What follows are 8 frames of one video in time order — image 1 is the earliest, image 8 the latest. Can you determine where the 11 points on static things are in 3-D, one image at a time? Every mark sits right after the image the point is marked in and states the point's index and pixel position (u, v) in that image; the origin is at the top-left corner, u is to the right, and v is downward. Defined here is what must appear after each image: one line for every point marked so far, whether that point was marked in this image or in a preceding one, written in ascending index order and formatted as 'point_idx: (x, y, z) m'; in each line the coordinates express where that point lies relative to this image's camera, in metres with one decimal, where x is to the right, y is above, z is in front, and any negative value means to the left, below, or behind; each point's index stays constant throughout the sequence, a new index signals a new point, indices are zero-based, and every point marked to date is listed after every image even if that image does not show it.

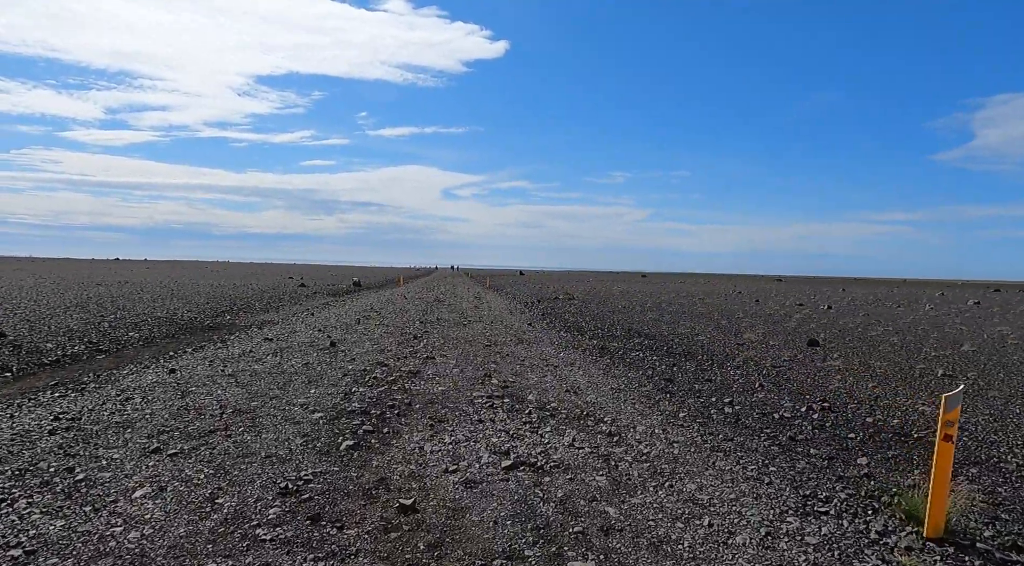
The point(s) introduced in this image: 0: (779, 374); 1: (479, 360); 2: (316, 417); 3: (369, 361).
0: (+7.0, -2.4, +18.4) m
1: (-0.9, -2.2, +19.7) m
2: (-3.4, -2.3, +12.2) m
3: (-4.0, -2.2, +19.4) m
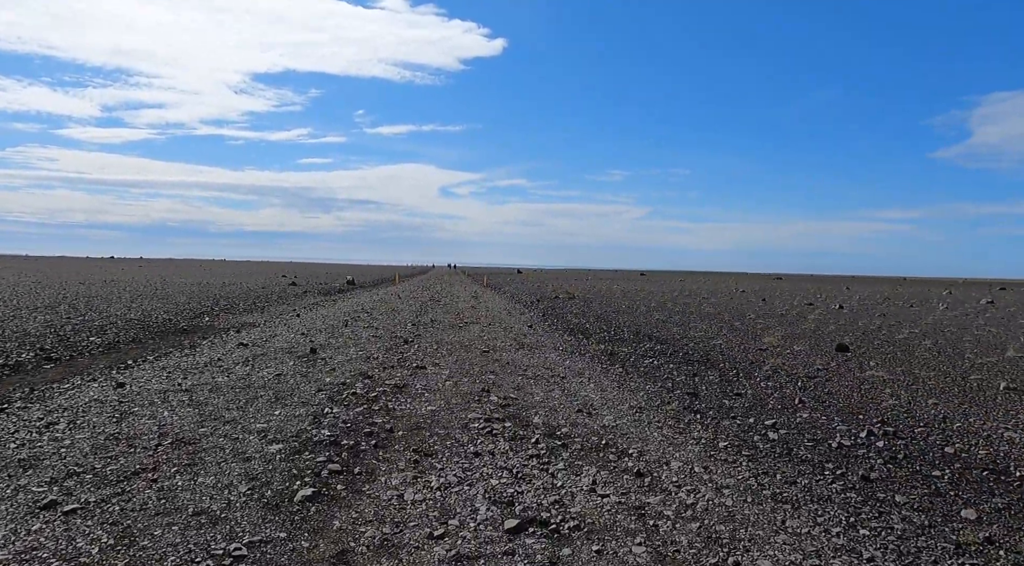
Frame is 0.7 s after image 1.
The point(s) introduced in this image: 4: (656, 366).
0: (+7.1, -2.4, +16.2) m
1: (-0.9, -2.2, +17.4) m
2: (-3.4, -2.4, +9.9) m
3: (-3.9, -2.2, +17.1) m
4: (+4.1, -2.4, +19.9) m
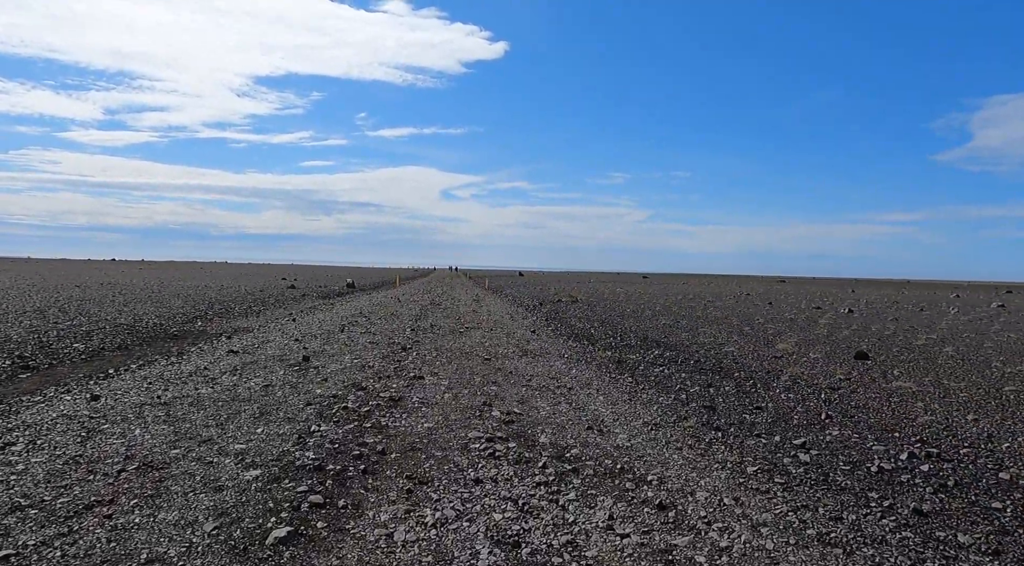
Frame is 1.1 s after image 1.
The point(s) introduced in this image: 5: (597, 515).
0: (+7.1, -2.5, +15.1) m
1: (-0.8, -2.3, +16.3) m
2: (-3.3, -2.4, +8.8) m
3: (-3.9, -2.3, +16.0) m
4: (+4.2, -2.5, +18.8) m
5: (+0.9, -2.6, +7.8) m
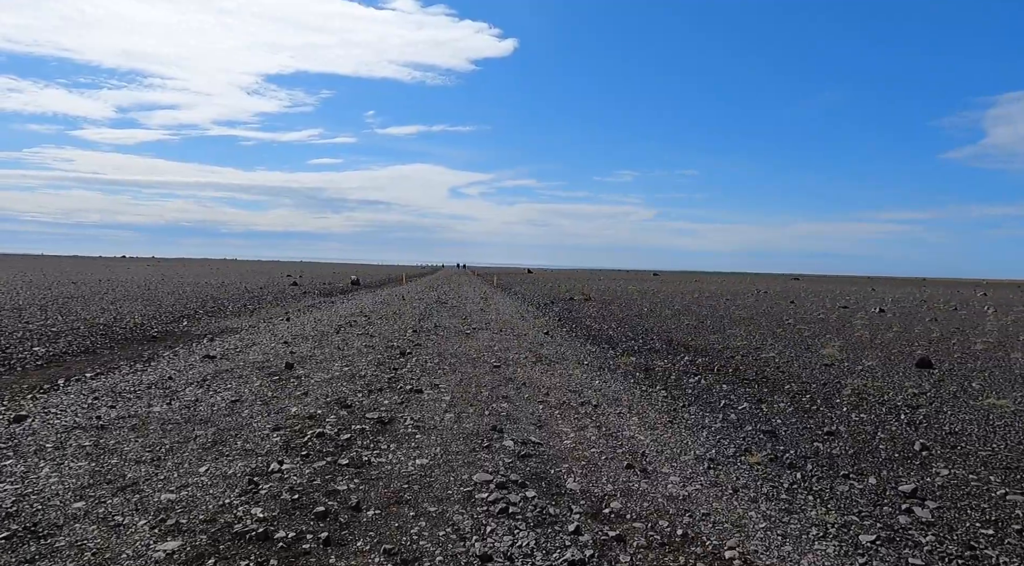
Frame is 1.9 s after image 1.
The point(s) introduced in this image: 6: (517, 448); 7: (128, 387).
0: (+7.4, -2.4, +12.4) m
1: (-0.6, -2.3, +13.7) m
2: (-3.1, -2.4, +6.2) m
3: (-3.6, -2.2, +13.5) m
4: (+4.5, -2.4, +16.1) m
5: (+1.1, -2.5, +5.2) m
6: (+0.1, -2.3, +9.9) m
7: (-8.1, -2.2, +14.7) m
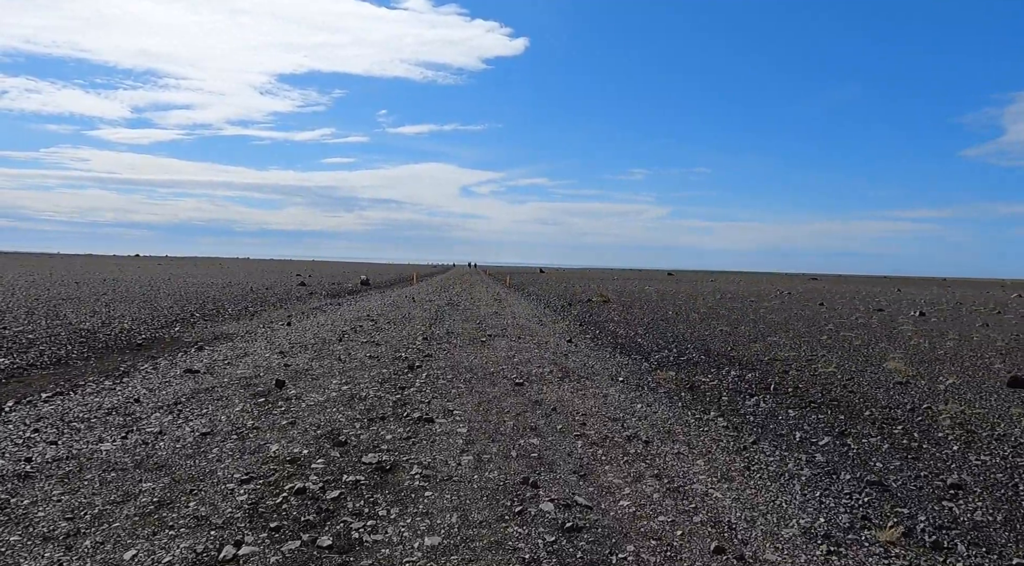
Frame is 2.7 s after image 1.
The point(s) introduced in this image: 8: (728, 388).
0: (+7.9, -2.6, +9.8) m
1: (-0.1, -2.4, +11.2) m
2: (-2.7, -2.5, +3.8) m
3: (-3.1, -2.4, +11.0) m
4: (+5.0, -2.5, +13.6) m
5: (+1.5, -2.7, +2.7) m
6: (+0.5, -2.5, +7.4) m
7: (-7.5, -2.3, +12.4) m
8: (+5.2, -2.5, +16.9) m
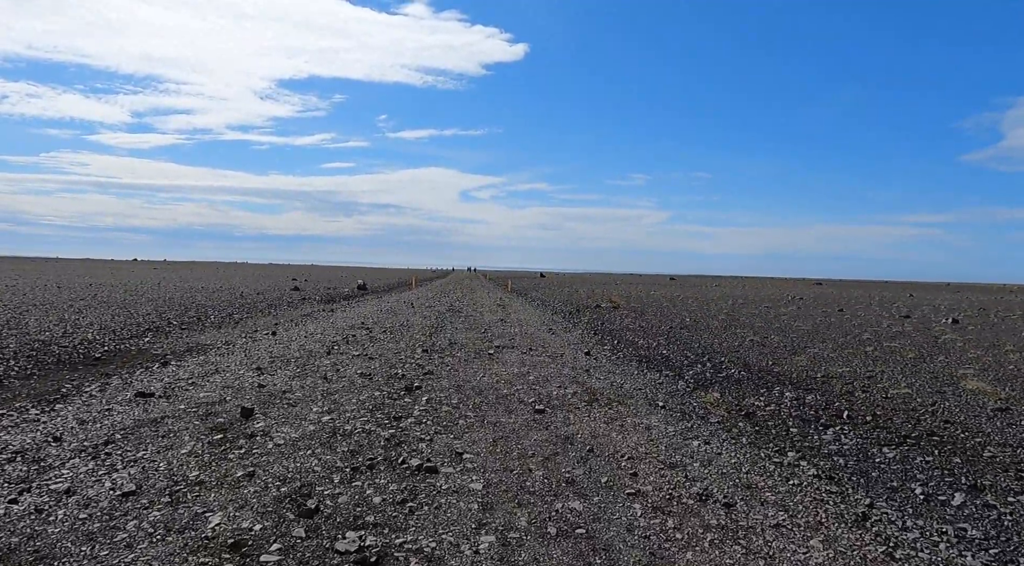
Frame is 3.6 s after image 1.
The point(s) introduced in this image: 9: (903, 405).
0: (+8.3, -2.6, +6.9) m
1: (+0.3, -2.5, +8.3) m
2: (-2.3, -2.5, +0.9) m
3: (-2.7, -2.4, +8.1) m
4: (+5.4, -2.6, +10.6) m
5: (+1.9, -2.7, -0.2) m
6: (+0.9, -2.5, +4.4) m
7: (-7.2, -2.3, +9.4) m
8: (+5.6, -2.6, +14.0) m
9: (+8.2, -2.5, +14.9) m
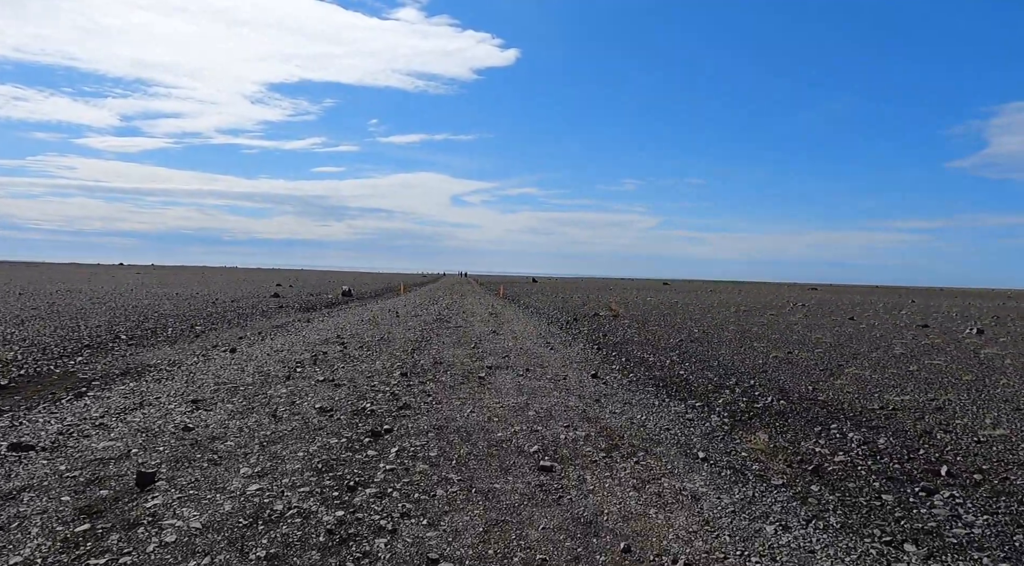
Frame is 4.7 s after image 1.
0: (+8.3, -2.8, +3.6) m
1: (+0.3, -2.7, +5.0) m
2: (-2.2, -2.7, -2.5) m
3: (-2.7, -2.6, +4.7) m
4: (+5.4, -2.9, +7.4) m
5: (+2.0, -2.8, -3.6) m
6: (+1.0, -2.7, +1.1) m
7: (-7.2, -2.6, +6.0) m
8: (+5.5, -2.9, +10.7) m
9: (+8.2, -2.8, +11.6) m
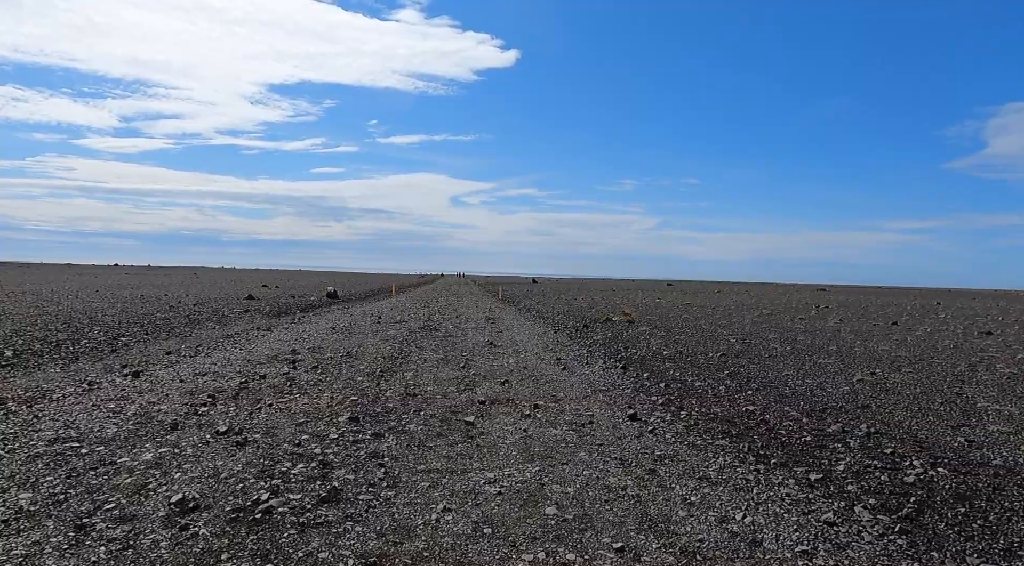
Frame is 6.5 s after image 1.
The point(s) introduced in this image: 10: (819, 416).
0: (+8.4, -2.8, -2.5) m
1: (+0.4, -2.6, -1.2) m
2: (-2.2, -2.7, -8.7) m
3: (-2.6, -2.6, -1.5) m
4: (+5.5, -2.8, +1.2) m
5: (+2.1, -2.8, -9.7) m
6: (+1.0, -2.7, -5.1) m
7: (-7.1, -2.5, -0.2) m
8: (+5.6, -2.9, +4.5) m
9: (+8.2, -2.8, +5.5) m
10: (+6.4, -2.7, +14.7) m
